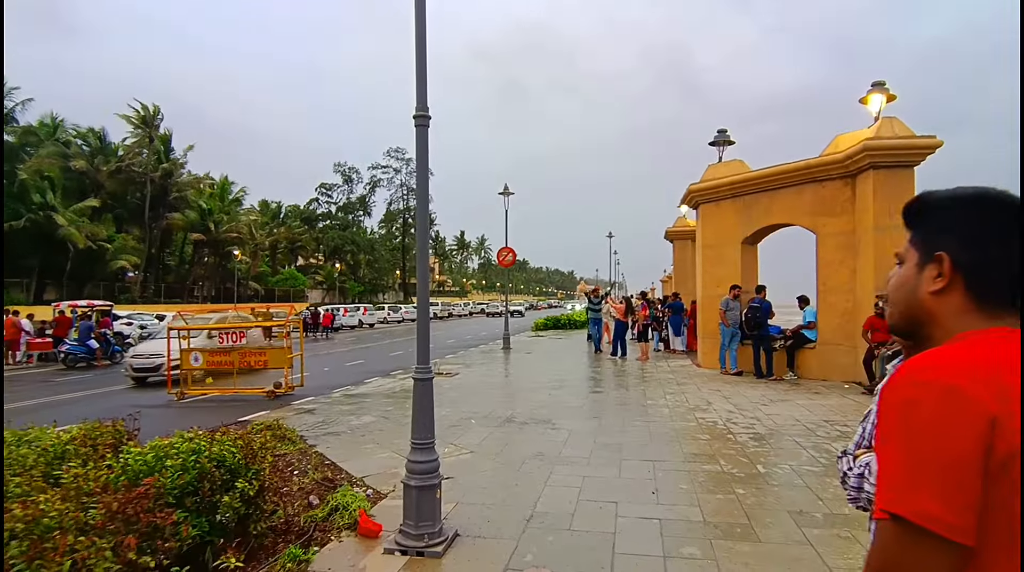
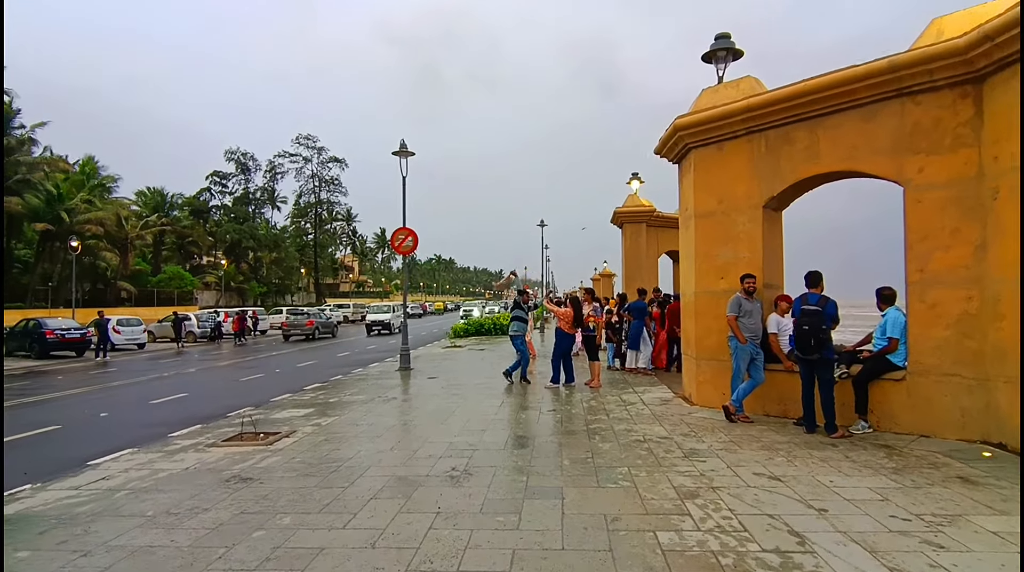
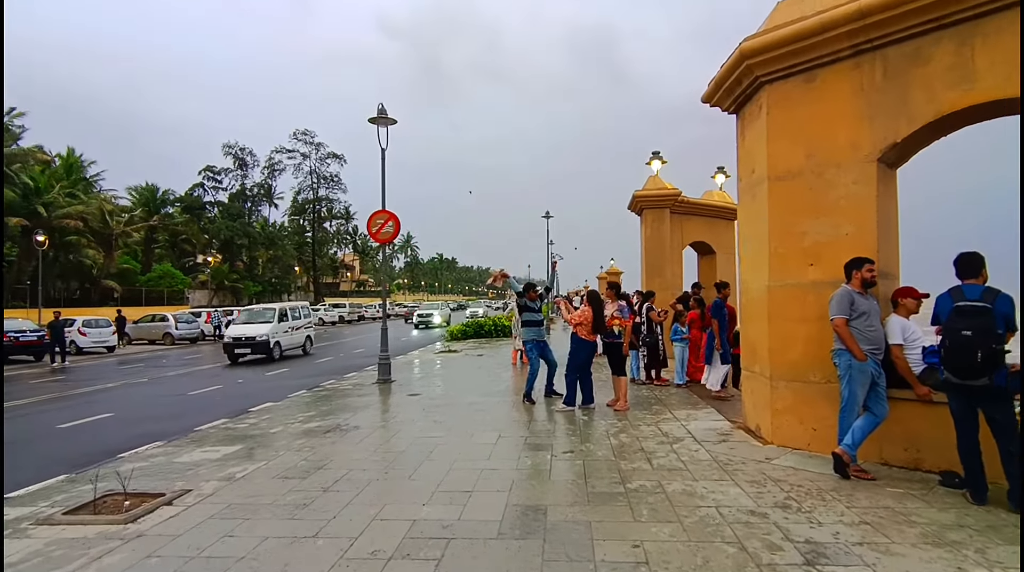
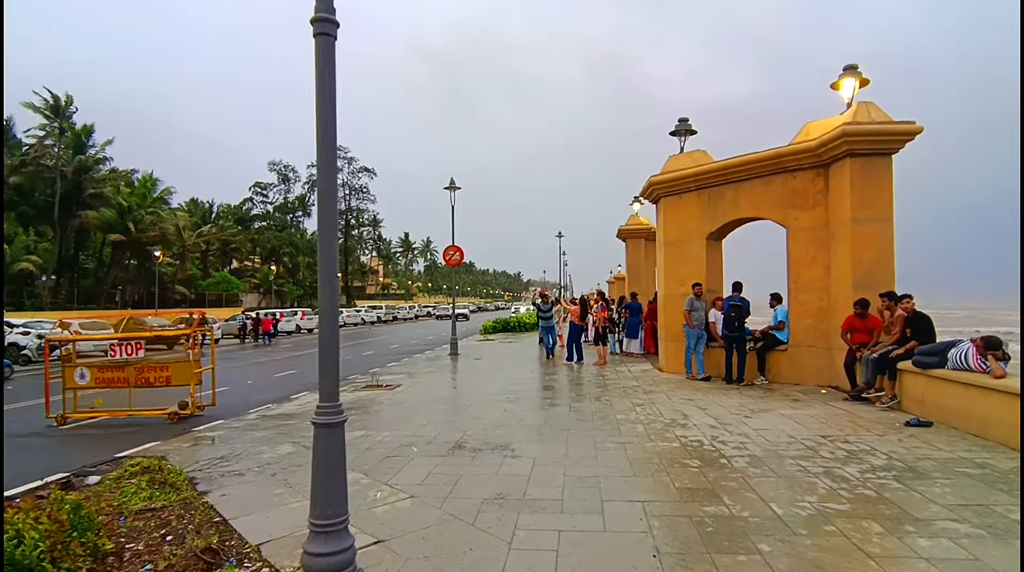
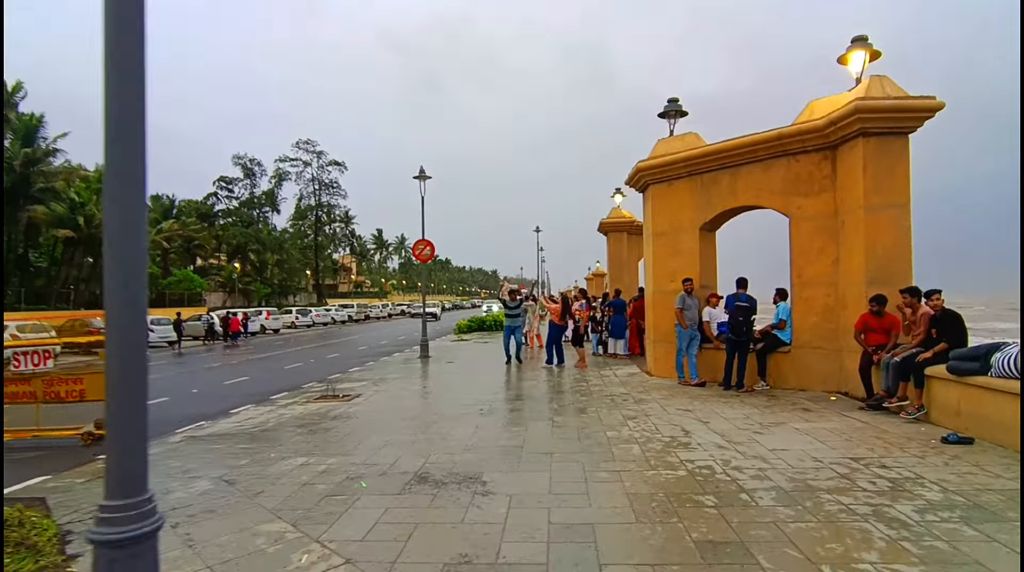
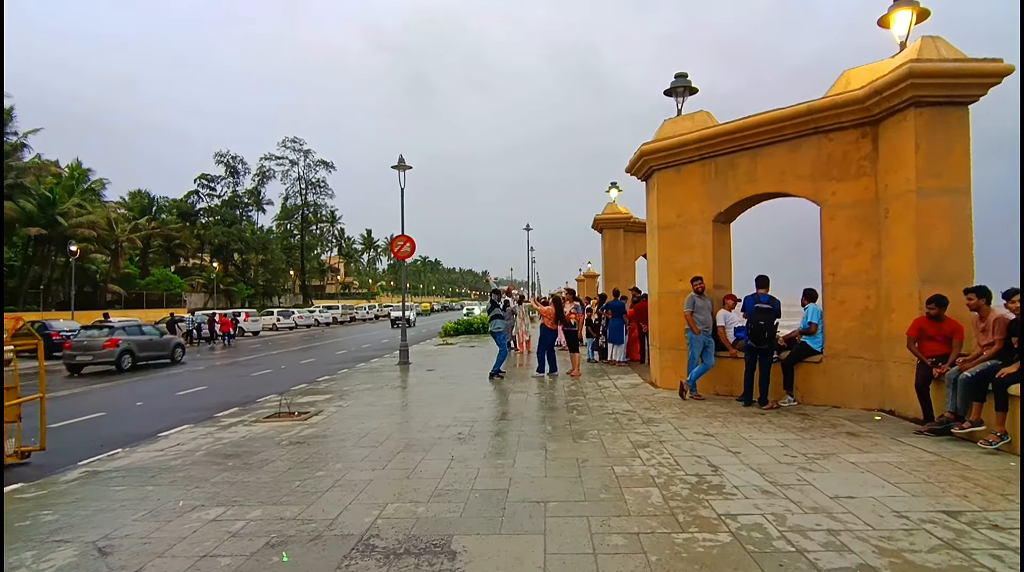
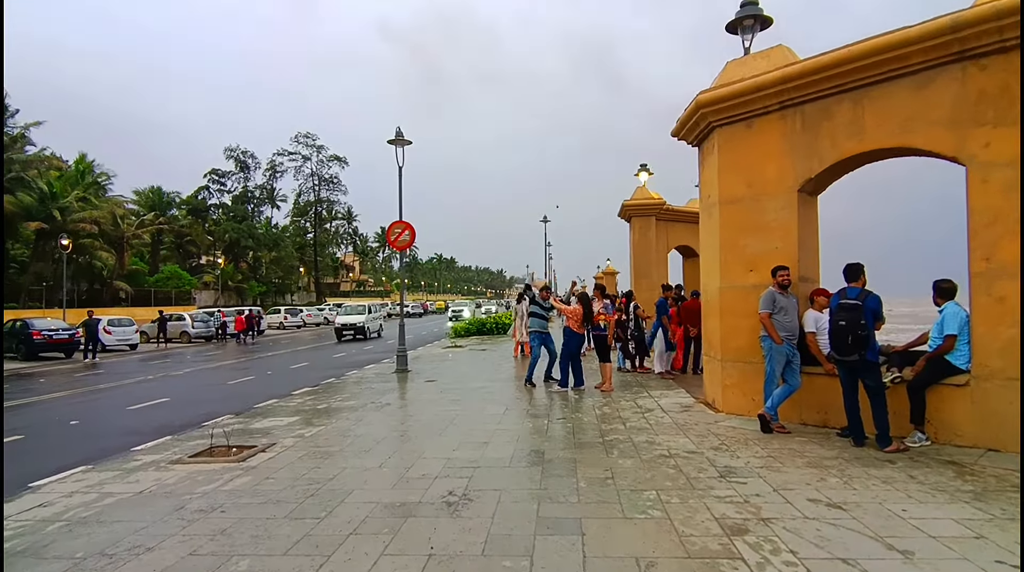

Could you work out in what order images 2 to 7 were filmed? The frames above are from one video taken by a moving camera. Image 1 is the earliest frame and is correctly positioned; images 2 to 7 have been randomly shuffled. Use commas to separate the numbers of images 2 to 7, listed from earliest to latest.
4, 5, 6, 2, 7, 3
